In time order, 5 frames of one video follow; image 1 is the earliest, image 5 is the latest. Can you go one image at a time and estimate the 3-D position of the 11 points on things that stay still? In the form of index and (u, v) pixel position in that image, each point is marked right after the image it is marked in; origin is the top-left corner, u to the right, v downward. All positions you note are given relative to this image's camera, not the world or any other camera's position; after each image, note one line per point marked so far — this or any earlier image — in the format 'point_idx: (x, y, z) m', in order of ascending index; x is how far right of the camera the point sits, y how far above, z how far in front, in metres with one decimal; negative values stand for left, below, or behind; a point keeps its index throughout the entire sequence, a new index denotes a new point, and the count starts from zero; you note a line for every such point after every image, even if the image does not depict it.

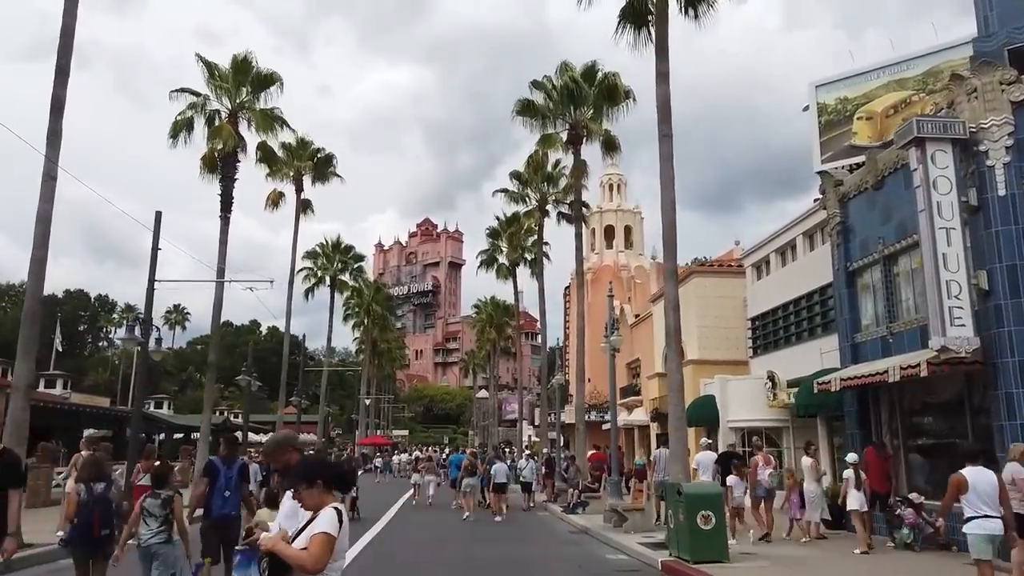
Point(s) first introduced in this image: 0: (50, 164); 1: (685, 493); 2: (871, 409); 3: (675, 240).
0: (-8.7, +2.3, +15.0) m
1: (+2.6, -3.2, +12.2) m
2: (+7.3, -2.5, +16.1) m
3: (+3.2, +1.0, +15.6) m
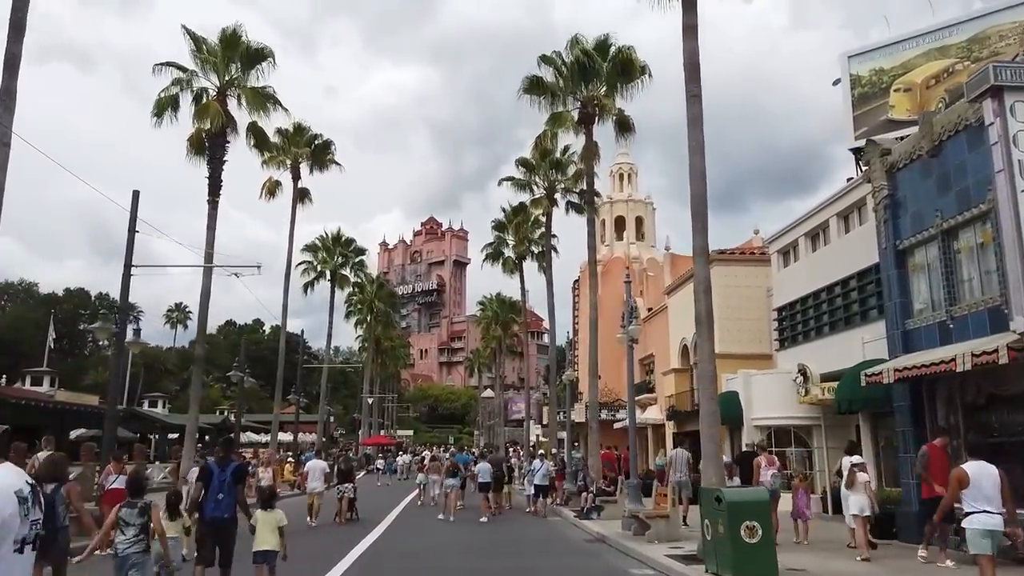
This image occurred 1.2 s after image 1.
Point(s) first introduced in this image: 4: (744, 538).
0: (-8.5, +2.7, +13.4) m
1: (+2.8, -2.8, +10.5) m
2: (+7.4, -2.1, +14.4) m
3: (+3.4, +1.3, +13.8) m
4: (+3.0, -3.2, +10.3) m
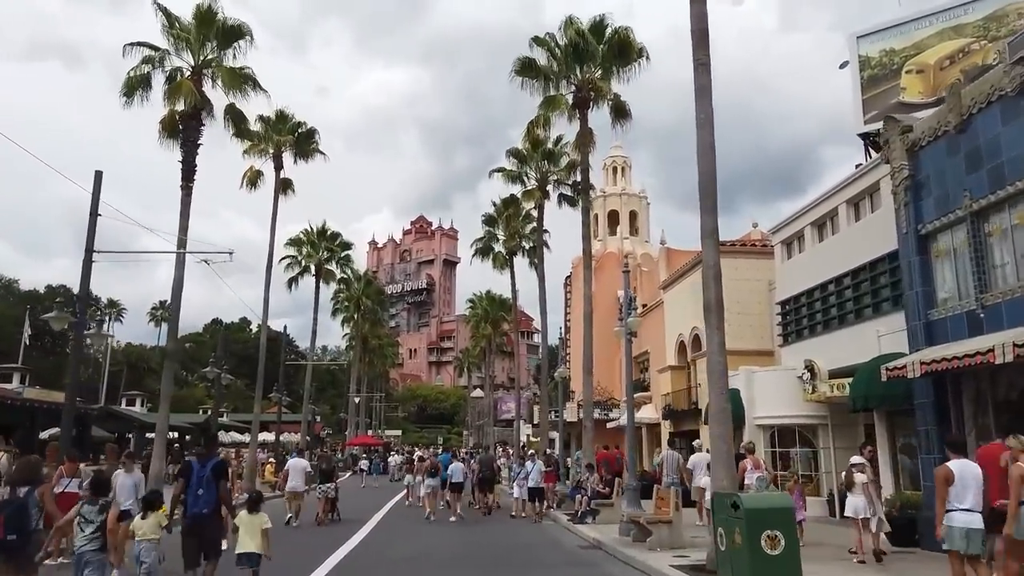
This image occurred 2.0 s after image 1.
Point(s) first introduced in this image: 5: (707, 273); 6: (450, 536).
0: (-8.7, +2.9, +12.1) m
1: (+2.7, -2.6, +9.3) m
2: (+7.3, -1.9, +13.3) m
3: (+3.2, +1.6, +12.7) m
4: (+2.9, -3.0, +9.1) m
5: (+3.0, +0.2, +12.3) m
6: (-1.5, -5.9, +19.1) m
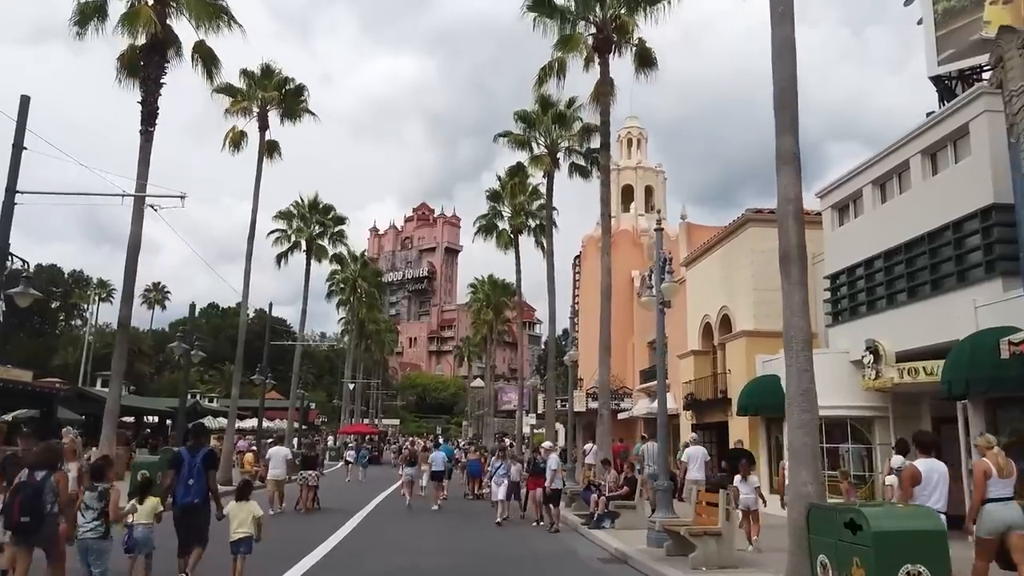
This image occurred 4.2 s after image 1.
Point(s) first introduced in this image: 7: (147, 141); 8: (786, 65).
0: (-8.4, +3.8, +9.0) m
1: (+2.8, -1.9, +6.3) m
2: (+7.4, -1.3, +10.2) m
3: (+3.4, +2.2, +9.6) m
4: (+3.0, -2.3, +6.1) m
5: (+3.2, +0.9, +9.3) m
6: (-1.4, -5.1, +16.2) m
7: (-8.9, +3.6, +19.4) m
8: (+3.3, +2.7, +9.6) m
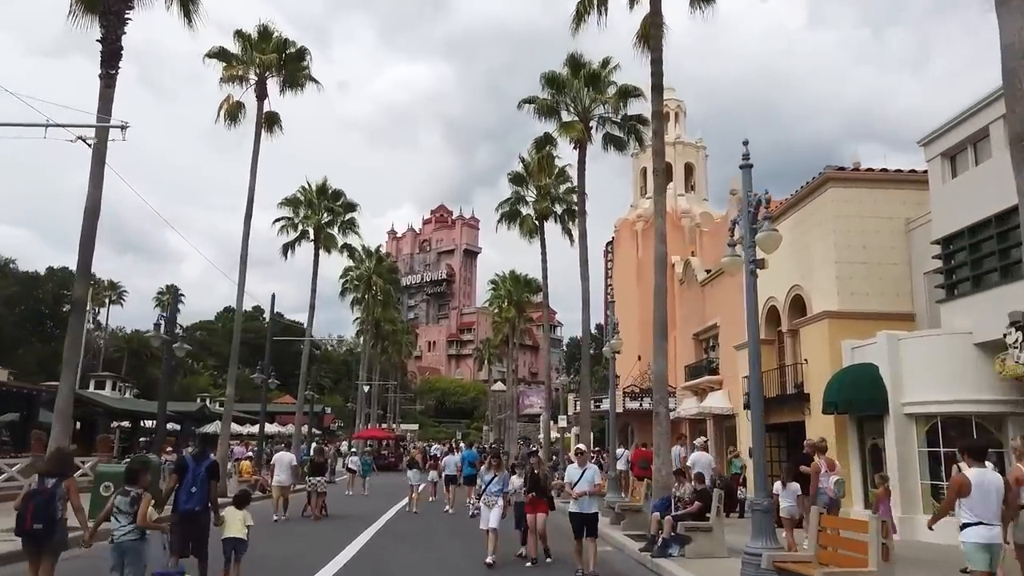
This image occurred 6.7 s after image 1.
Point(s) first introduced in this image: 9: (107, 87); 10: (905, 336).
0: (-8.0, +4.4, +5.7) m
1: (+3.2, -1.2, +2.7) m
2: (+7.9, -0.6, +6.5) m
3: (+3.9, +2.9, +6.0) m
4: (+3.4, -1.6, +2.5) m
5: (+3.6, +1.6, +5.7) m
6: (-0.7, -4.5, +12.6) m
7: (-8.2, +4.1, +16.1) m
8: (+3.7, +3.4, +6.0) m
9: (-8.2, +4.0, +16.1) m
10: (+7.7, -1.0, +15.7) m
